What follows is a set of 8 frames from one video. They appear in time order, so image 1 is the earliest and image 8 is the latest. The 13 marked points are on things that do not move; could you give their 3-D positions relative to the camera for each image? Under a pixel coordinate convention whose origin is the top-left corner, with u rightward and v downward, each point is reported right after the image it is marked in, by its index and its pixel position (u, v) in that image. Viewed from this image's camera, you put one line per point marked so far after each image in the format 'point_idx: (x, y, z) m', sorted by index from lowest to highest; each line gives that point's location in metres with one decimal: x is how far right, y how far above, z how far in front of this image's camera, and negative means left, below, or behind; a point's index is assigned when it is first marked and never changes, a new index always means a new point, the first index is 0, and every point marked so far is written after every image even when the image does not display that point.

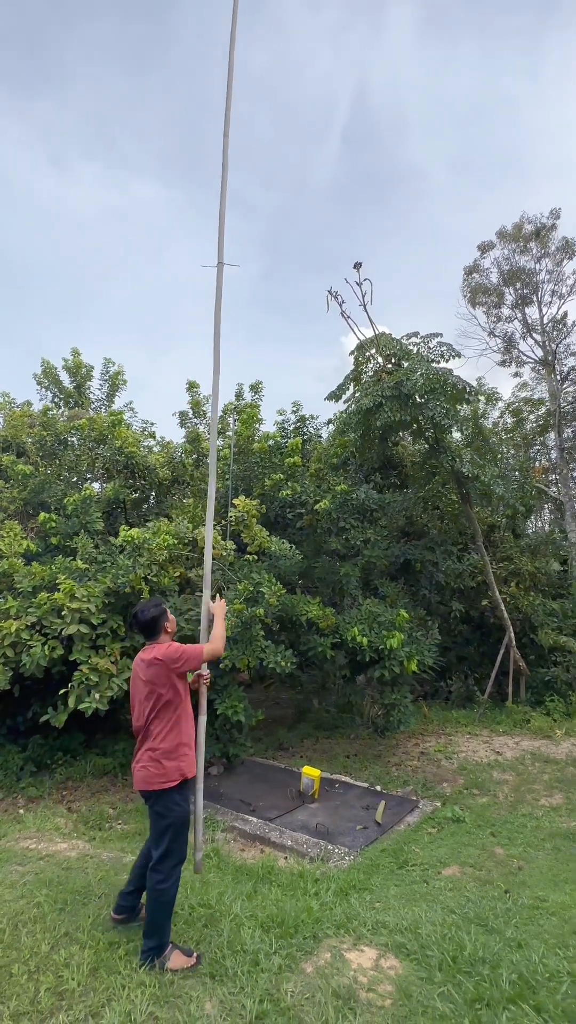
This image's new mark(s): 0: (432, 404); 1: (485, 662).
0: (+2.5, +1.9, +7.9) m
1: (+4.6, -3.5, +10.3) m
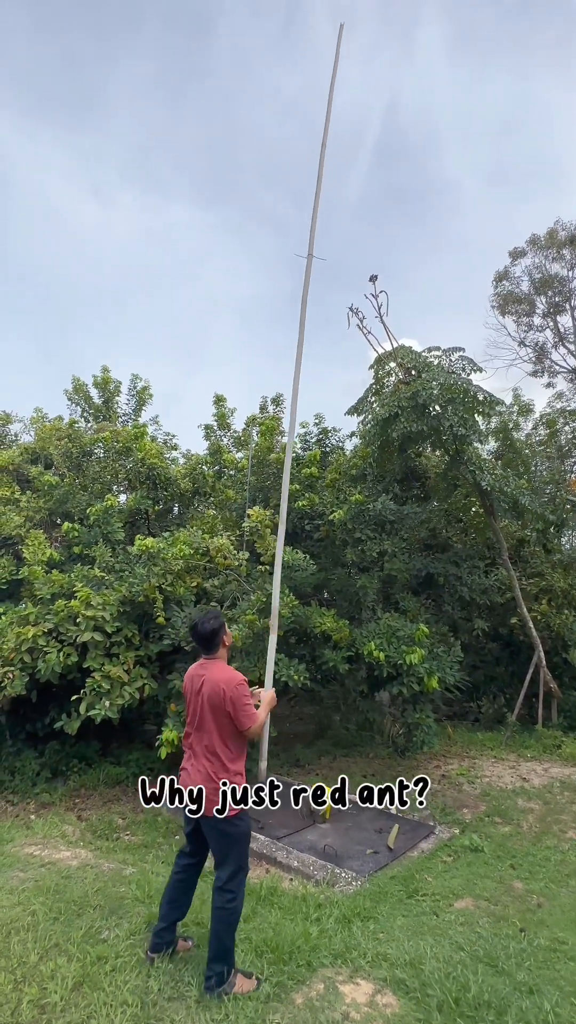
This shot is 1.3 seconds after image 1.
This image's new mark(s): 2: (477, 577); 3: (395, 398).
0: (+2.8, +1.7, +7.7) m
1: (+5.0, -3.8, +9.9) m
2: (+3.8, -1.3, +9.0) m
3: (+1.9, +2.0, +7.7) m
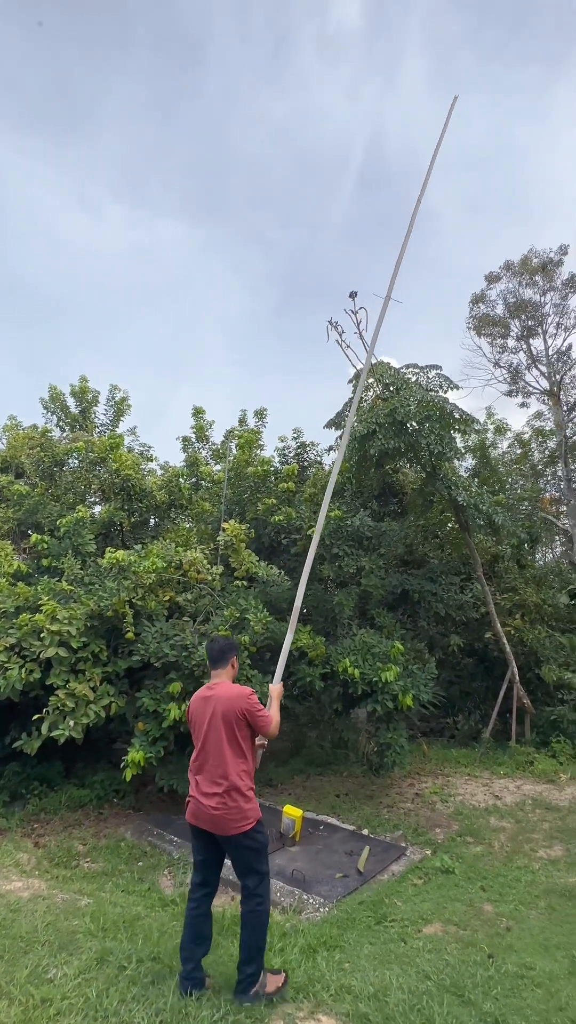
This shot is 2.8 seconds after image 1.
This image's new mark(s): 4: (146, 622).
0: (+2.4, +1.4, +7.8) m
1: (+4.4, -4.1, +9.9) m
2: (+3.3, -1.7, +9.1) m
3: (+1.5, +1.7, +7.8) m
4: (-2.0, -1.5, +6.2) m
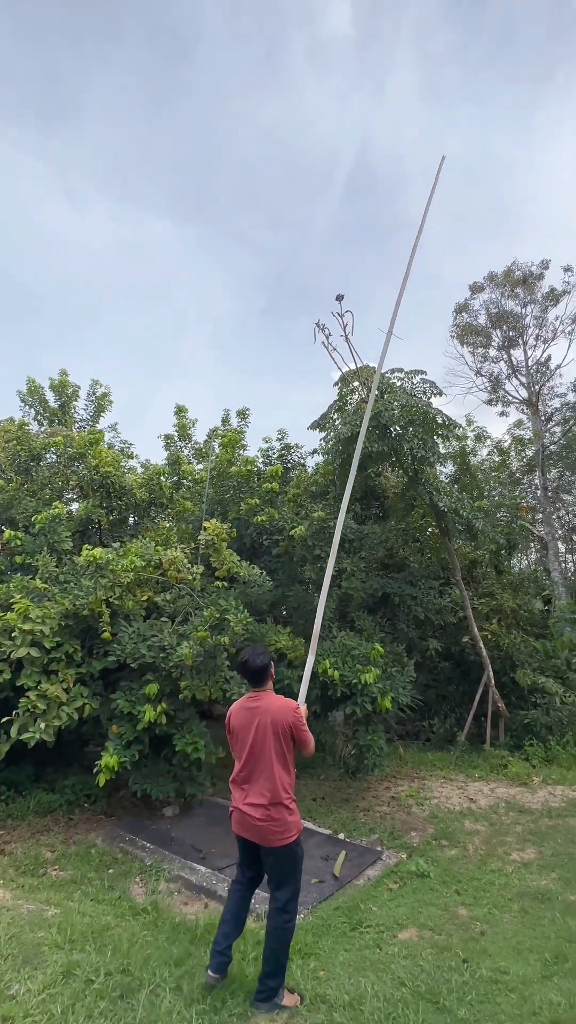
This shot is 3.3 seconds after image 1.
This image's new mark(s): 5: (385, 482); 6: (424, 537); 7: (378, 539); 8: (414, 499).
0: (+2.1, +1.3, +7.9) m
1: (+4.0, -4.3, +10.0) m
2: (+2.9, -1.8, +9.2) m
3: (+1.2, +1.6, +7.8) m
4: (-2.2, -1.5, +6.1) m
5: (+2.0, +0.6, +9.3) m
6: (+2.9, -0.6, +9.5) m
7: (+1.8, -0.5, +8.9) m
8: (+2.6, +0.2, +9.2) m
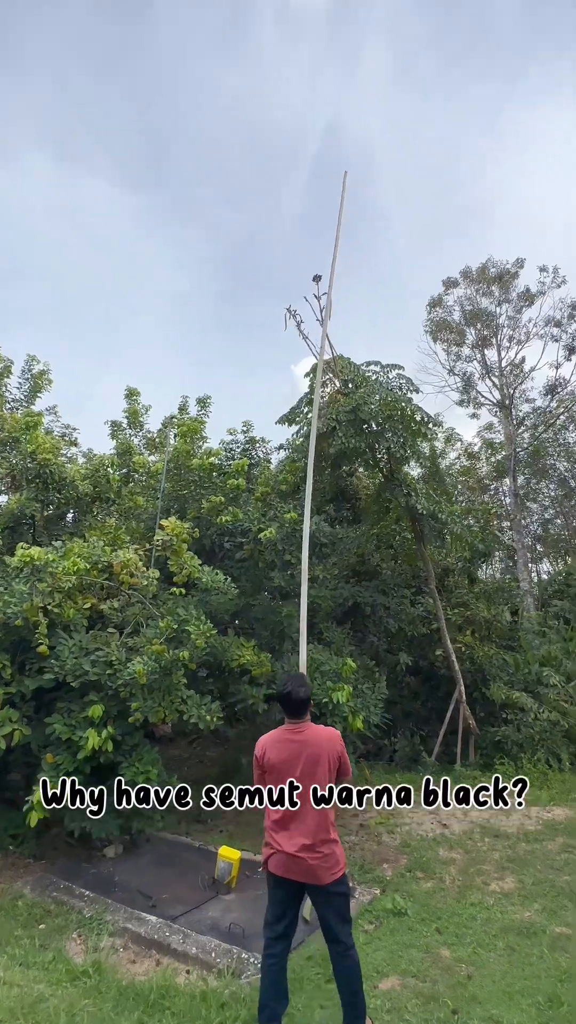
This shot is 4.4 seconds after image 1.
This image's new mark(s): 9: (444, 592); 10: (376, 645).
0: (+1.6, +1.3, +7.2) m
1: (+3.1, -4.4, +9.5) m
2: (+2.2, -1.8, +8.6) m
3: (+0.7, +1.6, +7.1) m
4: (-2.6, -1.4, +5.0) m
5: (+1.4, +0.6, +8.7) m
6: (+2.2, -0.6, +9.0) m
7: (+1.2, -0.6, +8.2) m
8: (+1.9, +0.2, +8.6) m
9: (+3.3, -1.7, +9.4) m
10: (+1.7, -2.5, +8.5) m
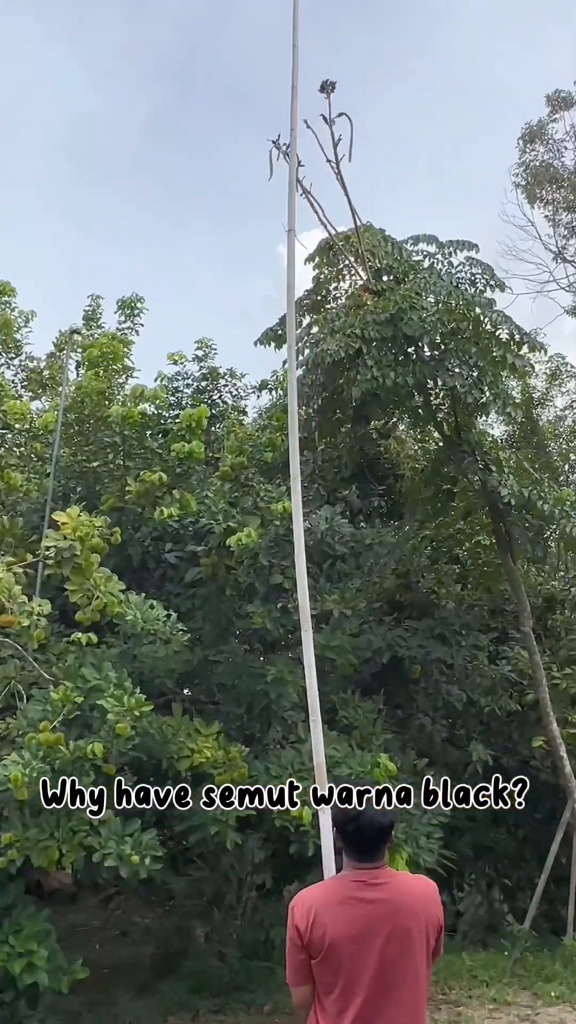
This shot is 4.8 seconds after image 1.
0: (+1.5, +1.4, +3.5) m
1: (+3.0, -4.2, +6.1) m
2: (+2.1, -1.7, +5.0) m
3: (+0.6, +1.7, +3.4) m
4: (-2.7, -1.5, +1.4) m
5: (+1.2, +0.7, +5.0) m
6: (+2.0, -0.5, +5.3) m
7: (+1.0, -0.5, +4.6) m
8: (+1.8, +0.3, +5.0) m
9: (+3.2, -1.5, +5.9) m
10: (+1.5, -2.4, +5.0) m
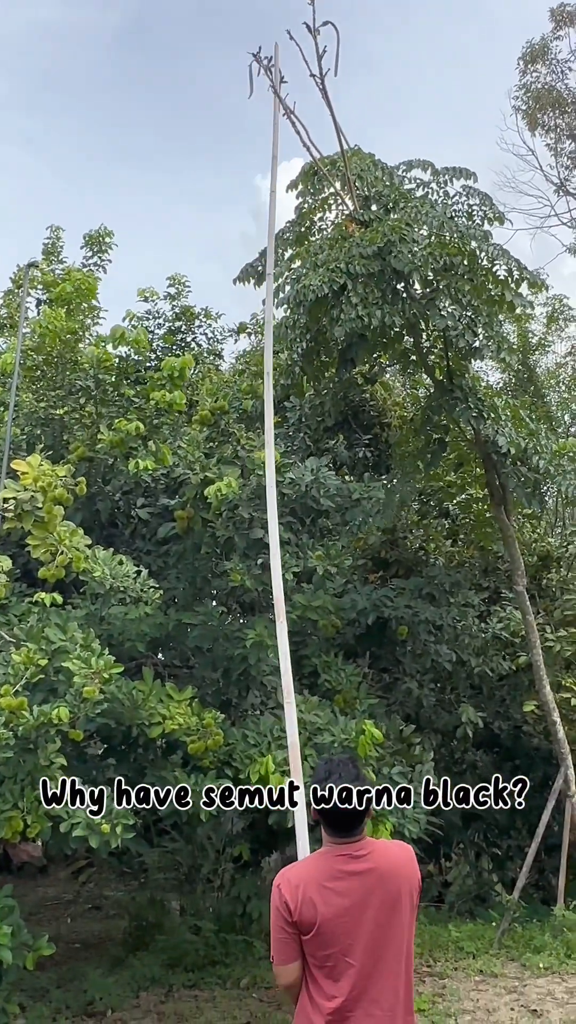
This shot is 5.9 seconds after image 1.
0: (+1.3, +1.8, +3.2) m
1: (+2.7, -3.7, +5.9) m
2: (+1.9, -1.2, +4.8) m
3: (+0.4, +2.1, +3.0) m
4: (-2.9, -1.1, +1.1) m
5: (+1.0, +1.2, +4.6) m
6: (+1.8, 0.0, +5.0) m
7: (+0.8, 0.0, +4.3) m
8: (+1.6, +0.8, +4.7) m
9: (+3.0, -1.0, +5.6) m
10: (+1.3, -1.9, +4.7) m
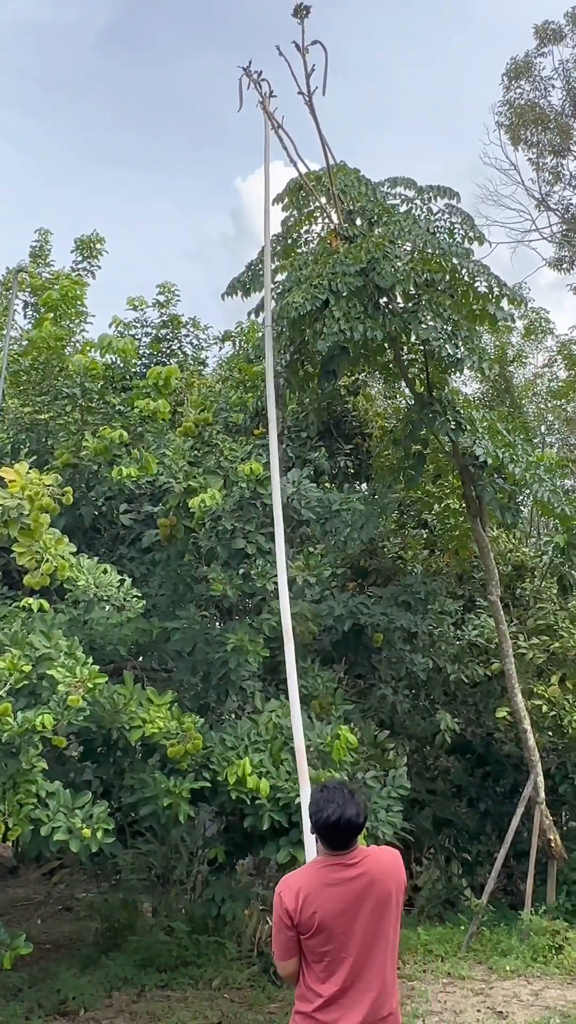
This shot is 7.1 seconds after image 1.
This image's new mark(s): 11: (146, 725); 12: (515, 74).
0: (+1.2, +1.7, +3.3) m
1: (+2.5, -3.8, +6.0) m
2: (+1.7, -1.3, +4.9) m
3: (+0.3, +2.0, +3.1) m
4: (-3.1, -1.1, +1.2) m
5: (+0.9, +1.1, +4.7) m
6: (+1.6, -0.1, +5.1) m
7: (+0.6, -0.1, +4.4) m
8: (+1.4, +0.7, +4.7) m
9: (+2.7, -1.1, +5.7) m
10: (+1.1, -2.0, +4.8) m
11: (-1.3, -2.0, +4.1) m
12: (+4.8, +9.1, +9.4) m
